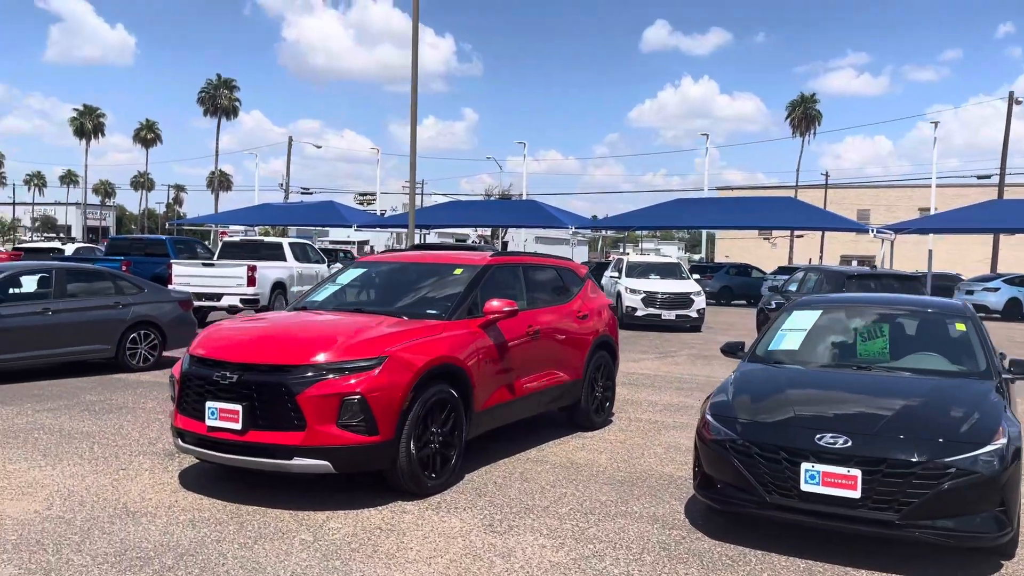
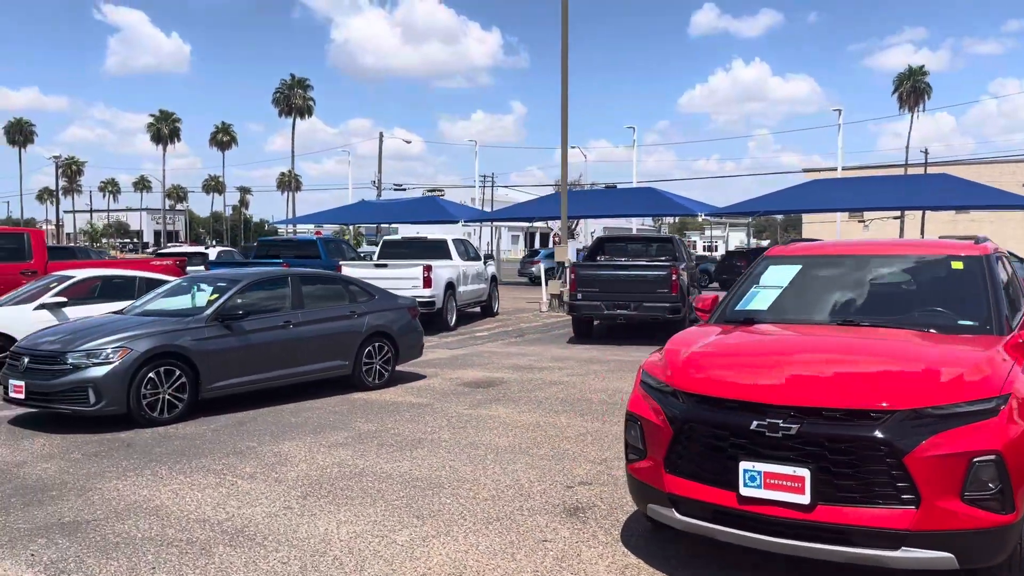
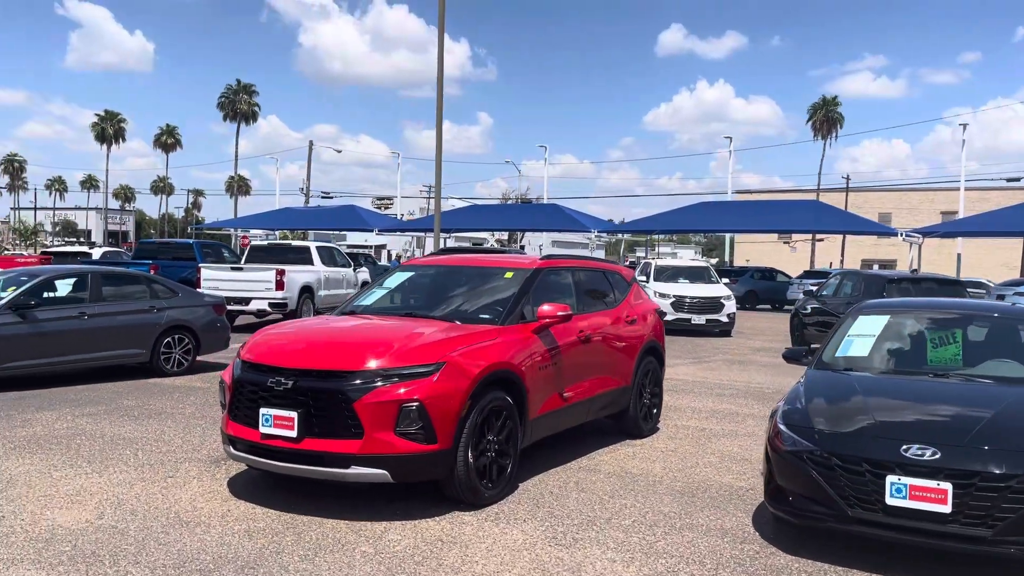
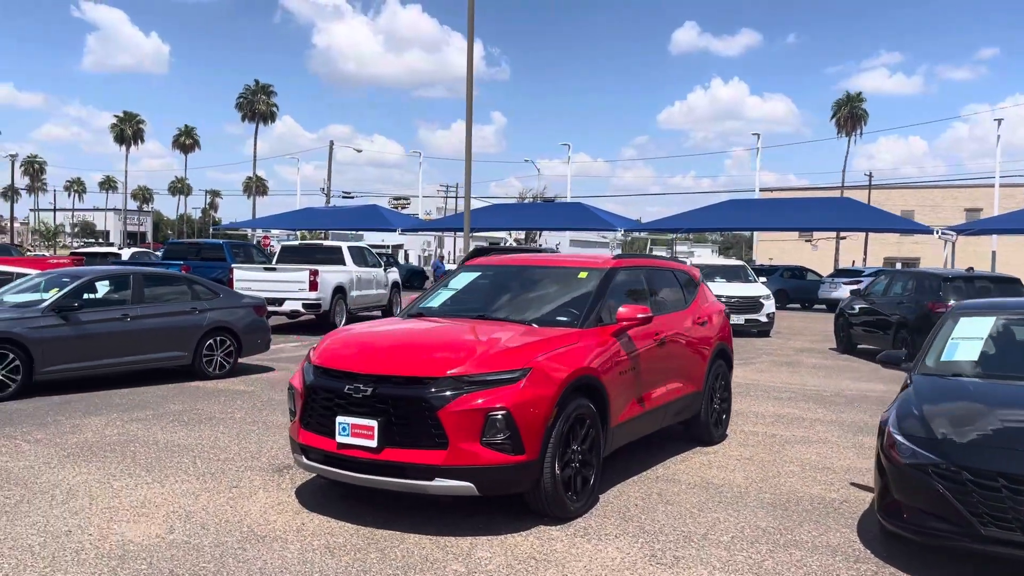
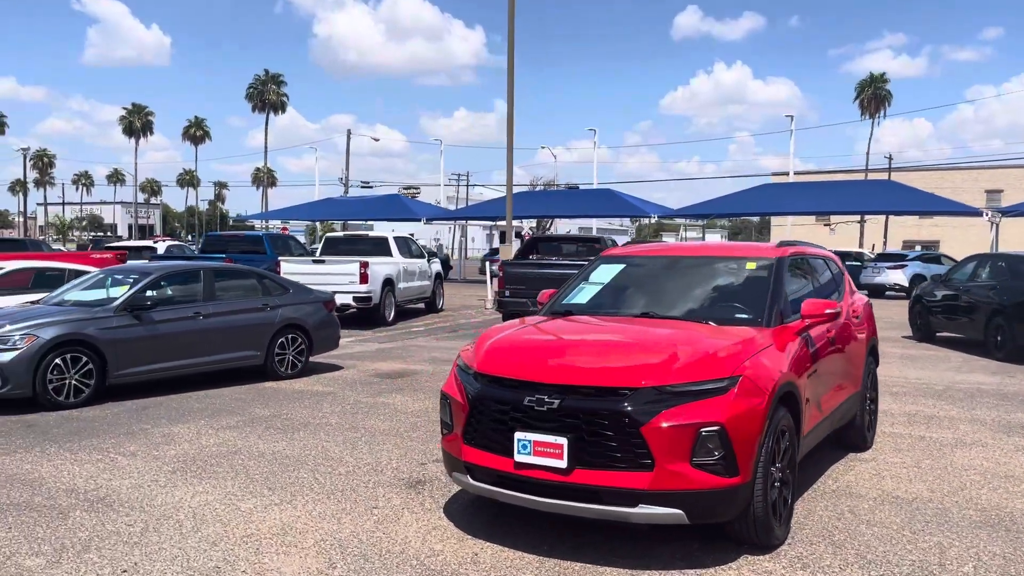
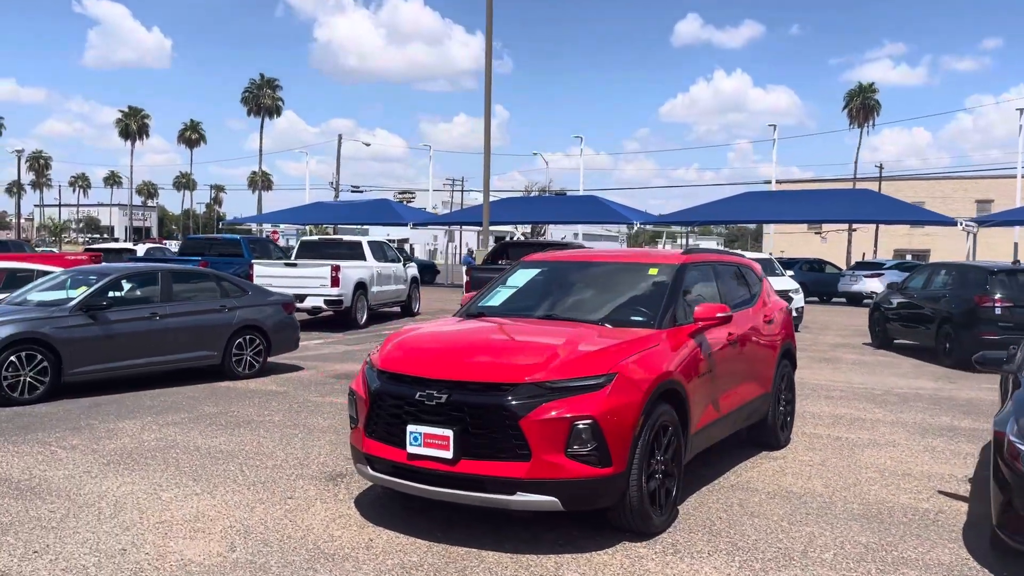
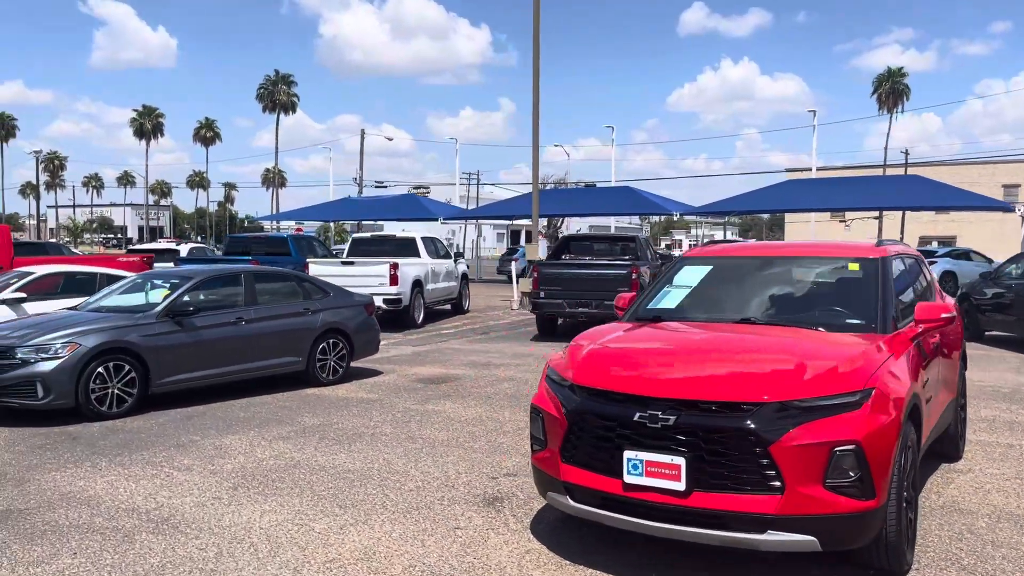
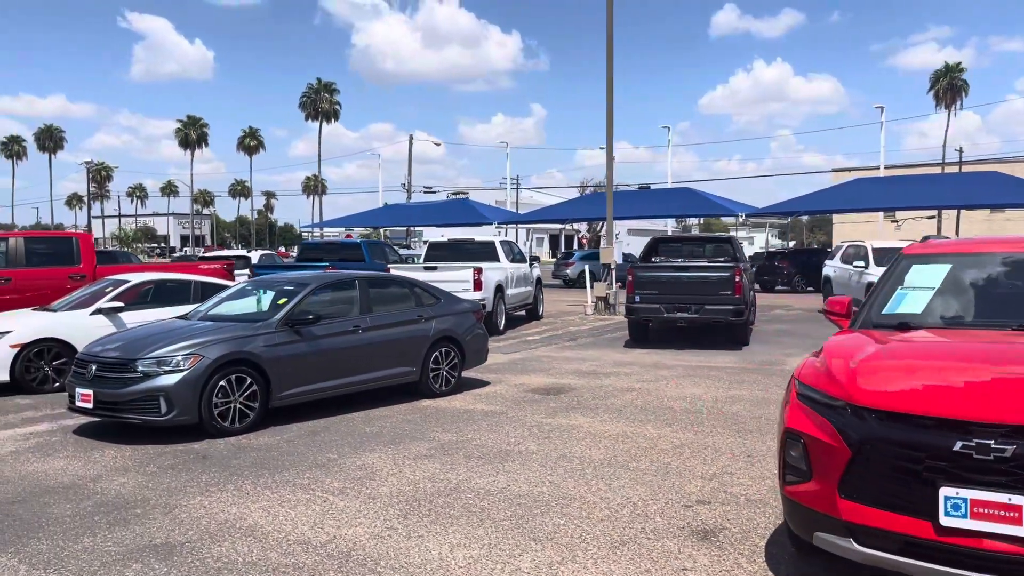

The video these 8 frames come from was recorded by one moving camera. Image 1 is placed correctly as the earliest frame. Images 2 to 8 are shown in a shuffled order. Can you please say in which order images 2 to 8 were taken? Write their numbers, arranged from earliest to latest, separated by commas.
3, 4, 6, 5, 7, 2, 8
